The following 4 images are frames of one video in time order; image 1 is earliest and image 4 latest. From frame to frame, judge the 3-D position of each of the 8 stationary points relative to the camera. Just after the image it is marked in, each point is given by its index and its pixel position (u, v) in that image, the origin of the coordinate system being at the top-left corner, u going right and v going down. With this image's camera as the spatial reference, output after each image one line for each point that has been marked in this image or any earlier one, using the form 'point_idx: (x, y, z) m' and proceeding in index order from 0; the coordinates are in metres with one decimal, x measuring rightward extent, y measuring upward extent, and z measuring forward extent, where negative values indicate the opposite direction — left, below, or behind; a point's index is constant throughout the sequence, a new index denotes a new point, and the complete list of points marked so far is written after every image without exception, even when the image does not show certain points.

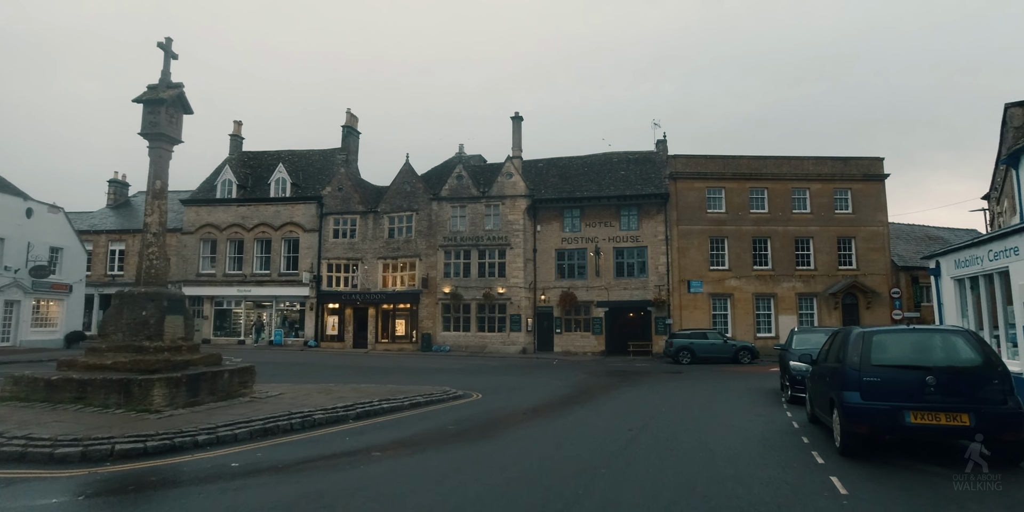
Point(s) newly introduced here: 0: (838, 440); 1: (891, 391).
0: (+4.5, -2.5, +7.3) m
1: (+4.8, -1.7, +6.7) m
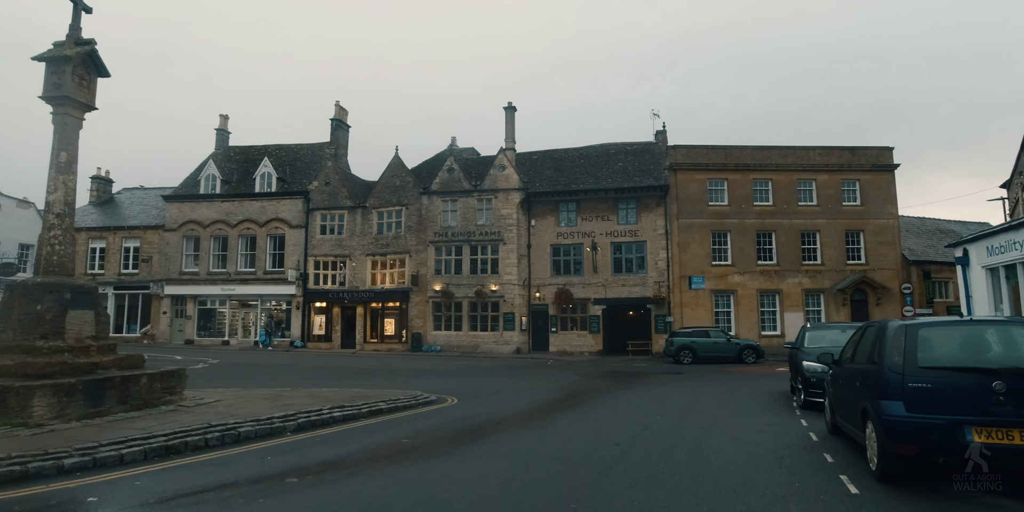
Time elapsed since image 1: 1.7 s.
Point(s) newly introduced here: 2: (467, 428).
0: (+4.0, -2.3, +5.8) m
1: (+4.3, -1.4, +5.2) m
2: (-0.8, -3.1, +9.4) m
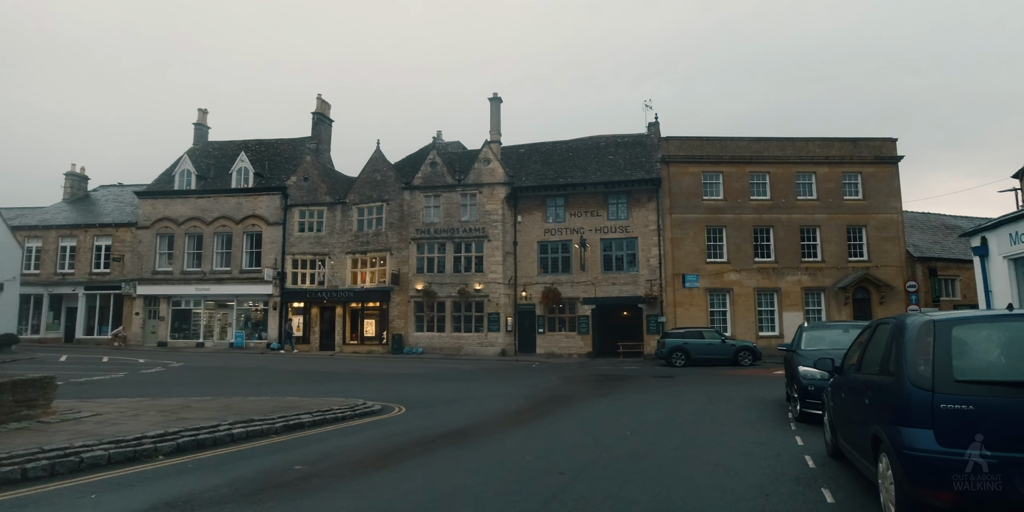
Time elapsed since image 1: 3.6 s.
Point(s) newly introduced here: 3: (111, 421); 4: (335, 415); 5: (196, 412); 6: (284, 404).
0: (+3.0, -2.0, +4.2) m
1: (+3.4, -1.2, +3.7) m
2: (-1.8, -2.8, +7.8) m
3: (-5.7, -2.4, +7.5) m
4: (-3.3, -3.0, +9.8) m
5: (-5.2, -2.6, +8.7) m
6: (-4.3, -2.8, +10.1) m
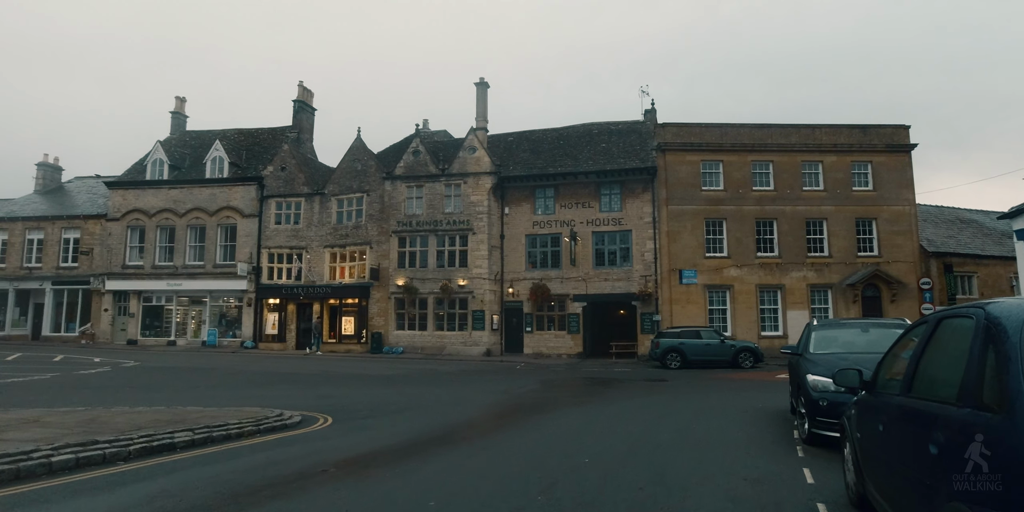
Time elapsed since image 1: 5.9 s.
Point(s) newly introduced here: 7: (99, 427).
0: (+2.0, -1.7, +2.3) m
1: (+2.4, -0.9, +1.8) m
2: (-2.7, -2.5, +5.9) m
3: (-6.7, -2.0, +5.6) m
4: (-4.2, -2.6, +7.9) m
5: (-6.2, -2.3, +6.8) m
6: (-5.3, -2.5, +8.2) m
7: (-5.6, -2.3, +7.2) m
